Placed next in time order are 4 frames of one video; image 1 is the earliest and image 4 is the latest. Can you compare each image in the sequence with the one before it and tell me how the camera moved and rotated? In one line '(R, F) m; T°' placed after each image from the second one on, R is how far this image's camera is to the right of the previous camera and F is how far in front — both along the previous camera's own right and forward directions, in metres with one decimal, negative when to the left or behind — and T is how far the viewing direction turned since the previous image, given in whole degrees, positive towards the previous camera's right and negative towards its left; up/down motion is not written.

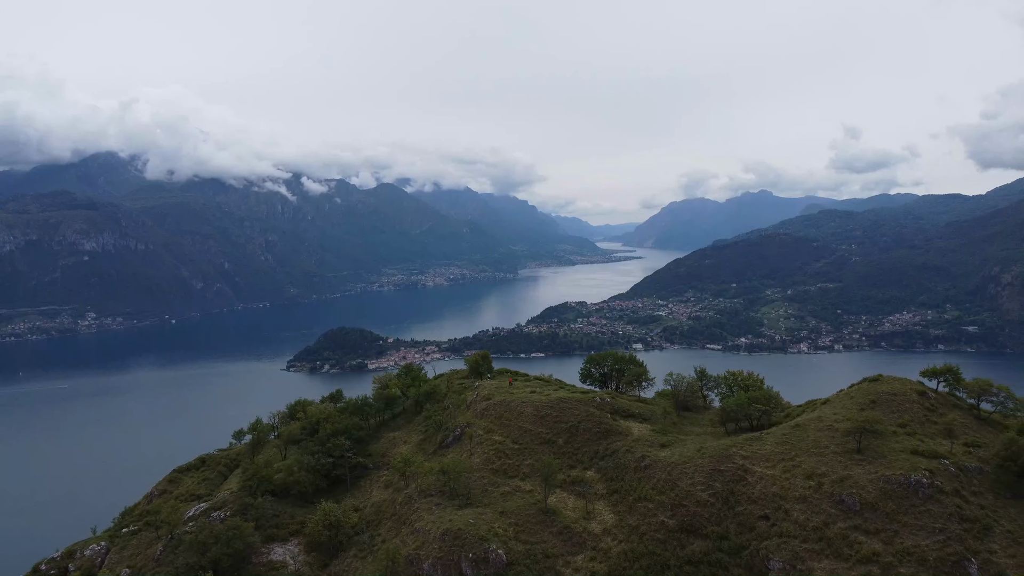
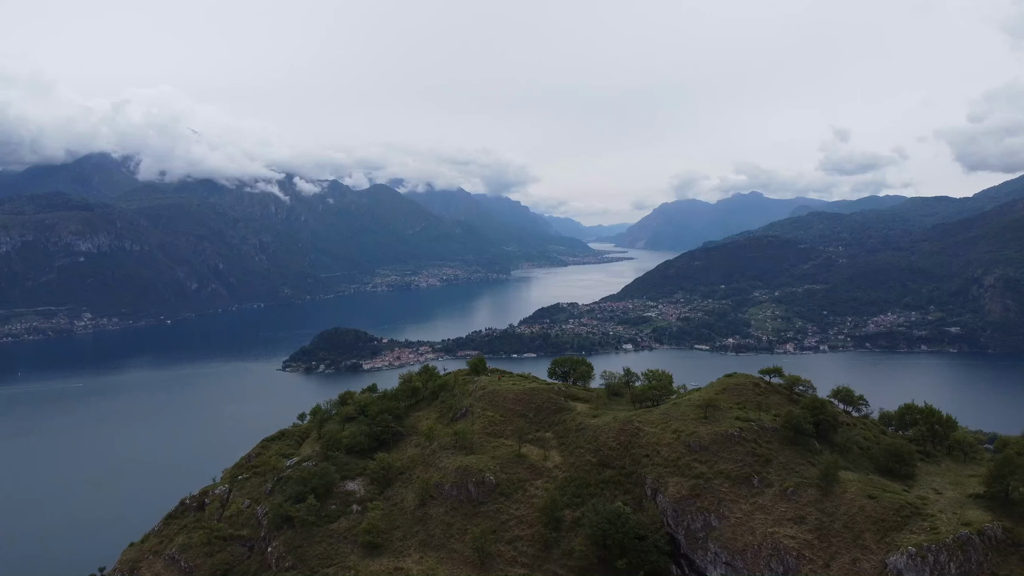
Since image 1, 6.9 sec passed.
(+0.4, -14.7) m; +1°
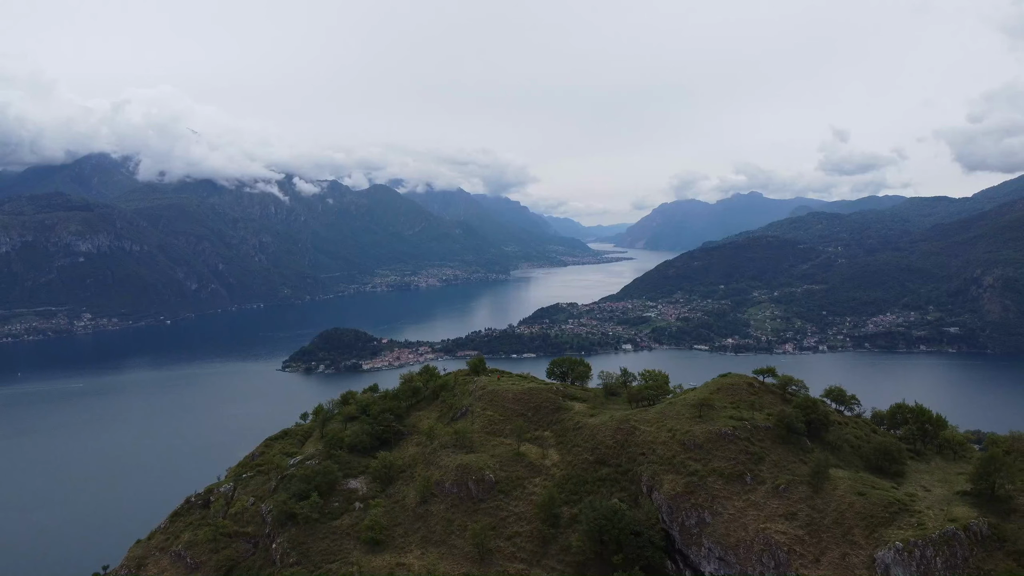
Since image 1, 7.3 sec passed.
(0.0, -0.9) m; 0°
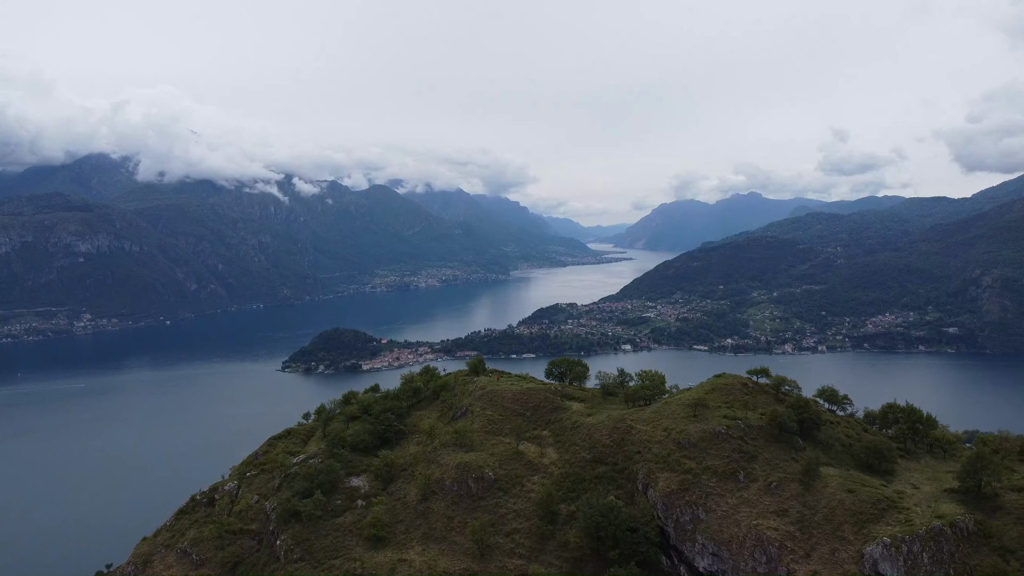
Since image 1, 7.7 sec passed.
(0.0, -0.9) m; 0°
